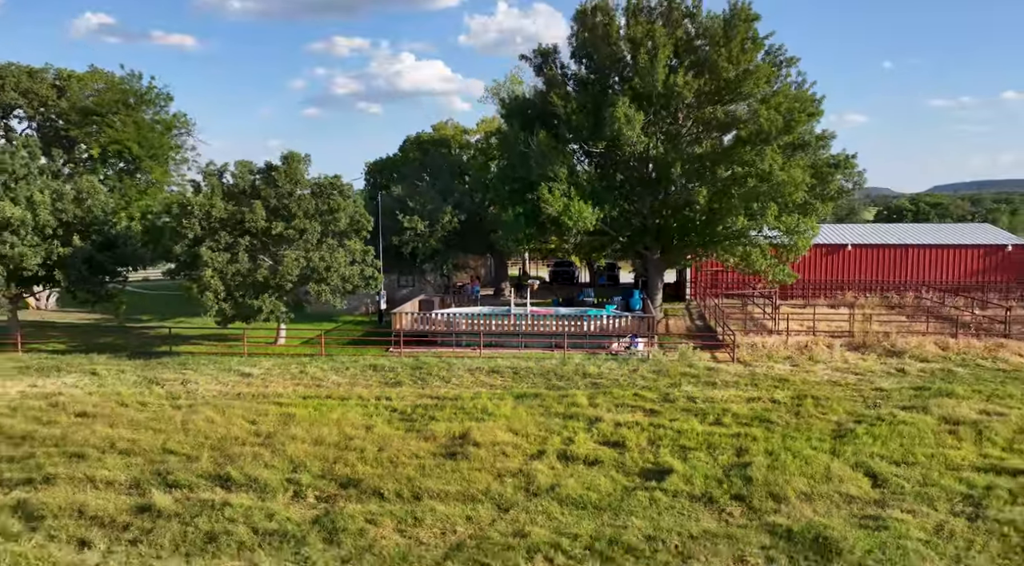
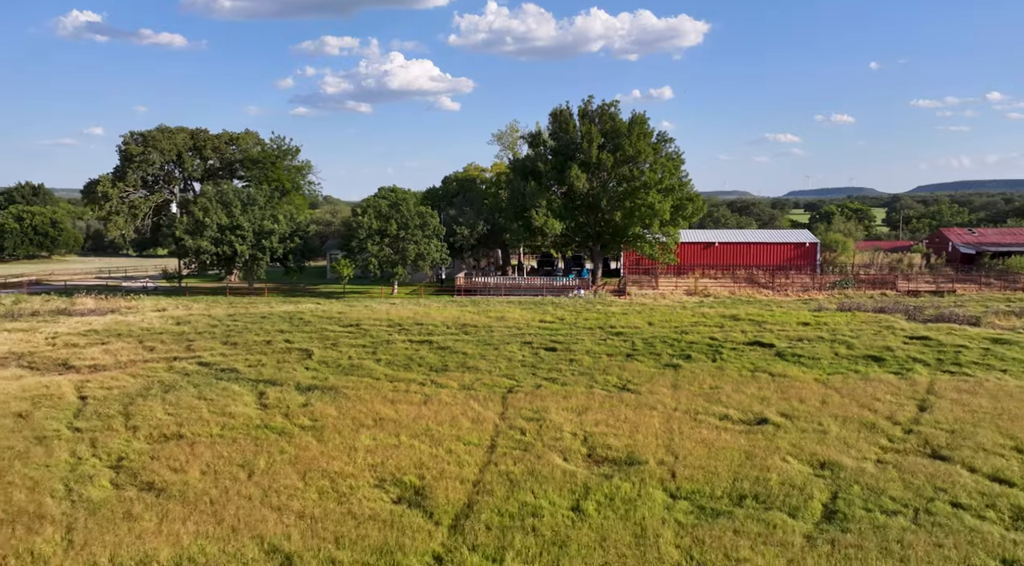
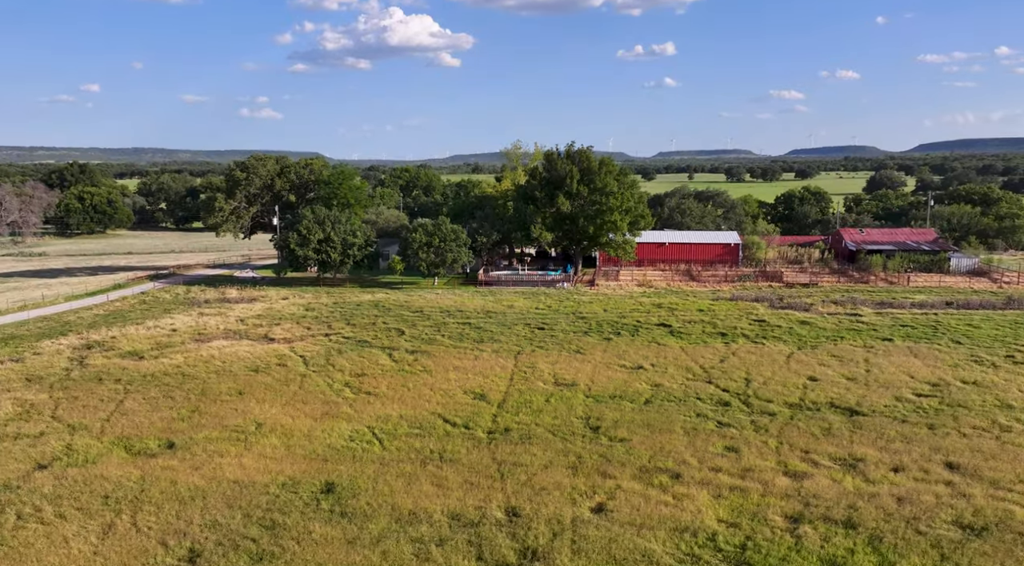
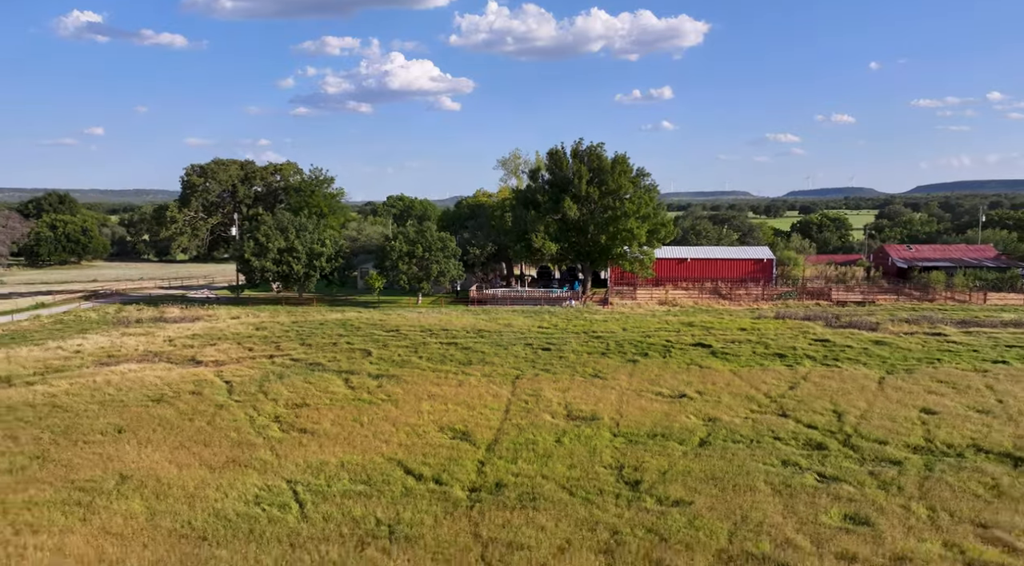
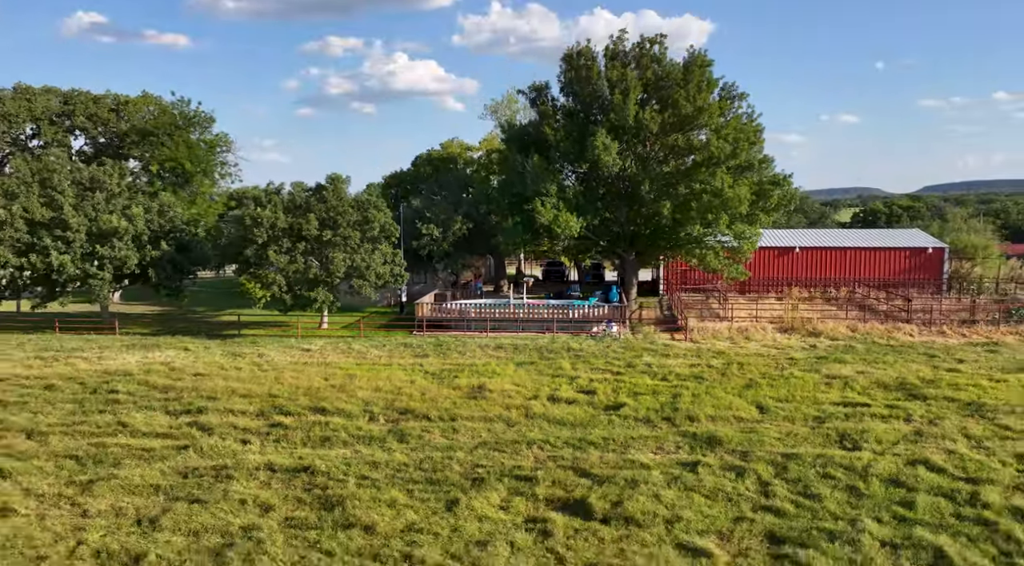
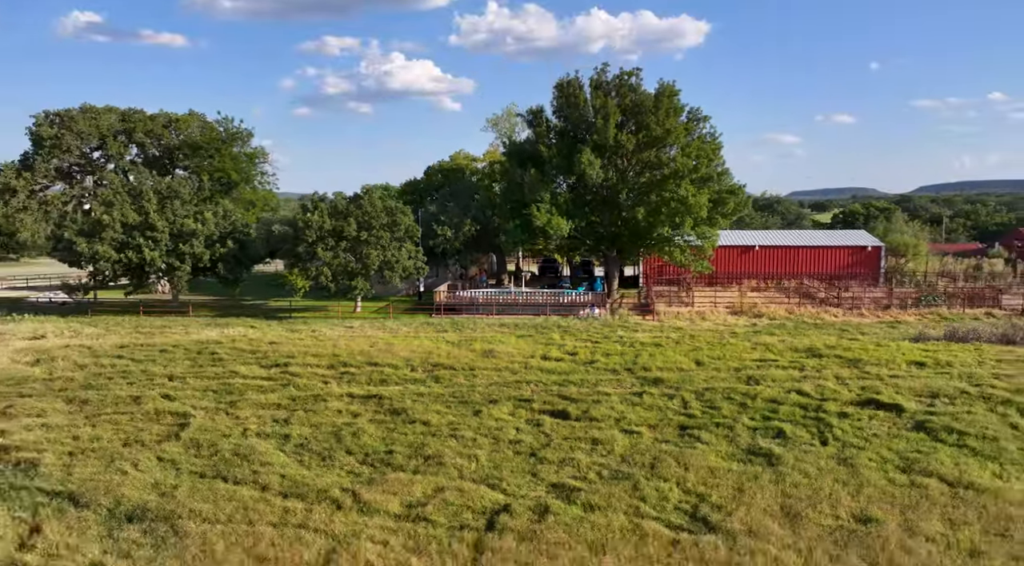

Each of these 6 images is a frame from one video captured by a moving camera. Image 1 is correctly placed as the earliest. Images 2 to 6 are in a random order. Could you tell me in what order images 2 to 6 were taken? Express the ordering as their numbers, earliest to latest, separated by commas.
5, 6, 2, 4, 3
